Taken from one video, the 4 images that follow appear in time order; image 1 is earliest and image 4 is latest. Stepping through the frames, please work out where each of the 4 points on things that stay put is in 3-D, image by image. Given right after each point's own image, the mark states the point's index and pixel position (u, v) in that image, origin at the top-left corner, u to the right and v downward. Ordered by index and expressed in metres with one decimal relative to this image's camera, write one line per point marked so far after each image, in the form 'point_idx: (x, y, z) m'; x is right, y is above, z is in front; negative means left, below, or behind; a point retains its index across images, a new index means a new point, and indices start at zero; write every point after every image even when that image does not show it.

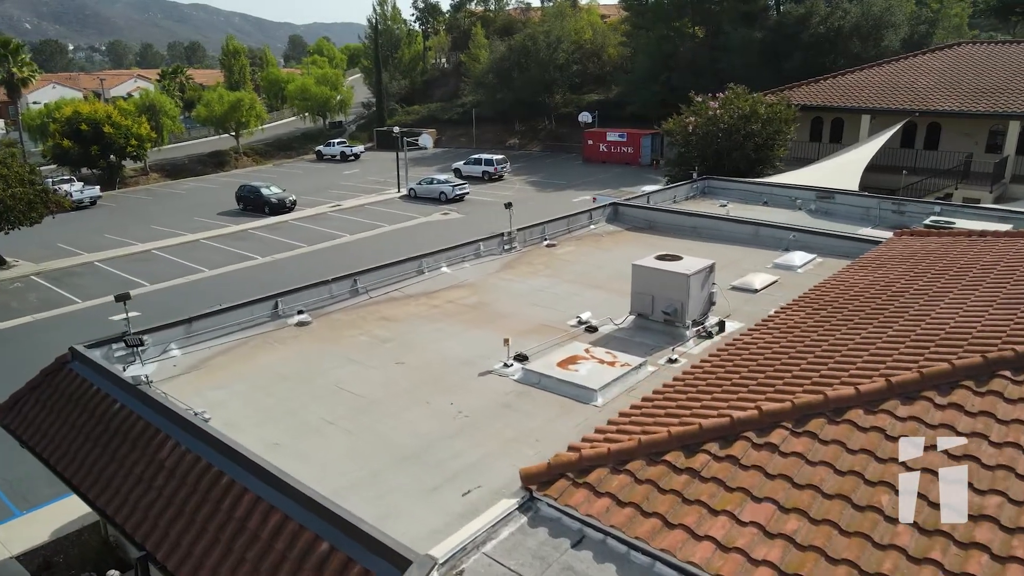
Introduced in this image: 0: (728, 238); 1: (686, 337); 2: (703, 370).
0: (+5.7, +1.3, +19.7) m
1: (+3.0, -0.8, +12.8) m
2: (+2.7, -1.1, +10.0) m
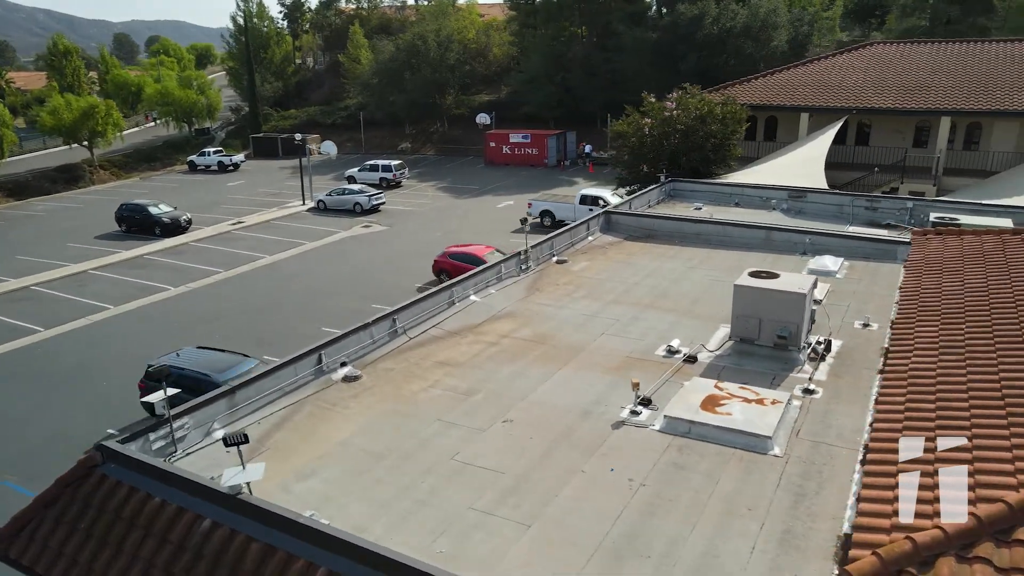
0: (+5.8, +1.1, +19.1) m
1: (+4.6, -1.2, +11.8) m
2: (+4.8, -1.4, +9.0) m
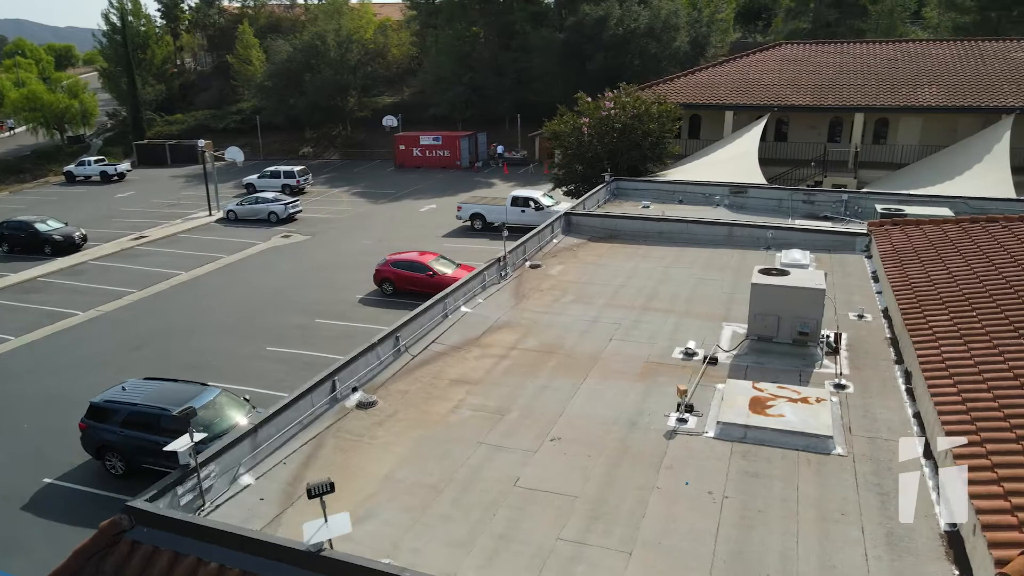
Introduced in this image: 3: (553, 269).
0: (+4.9, +1.2, +19.3) m
1: (+4.9, -1.1, +11.9) m
2: (+5.6, -1.3, +9.2) m
3: (+1.0, +0.4, +17.5) m
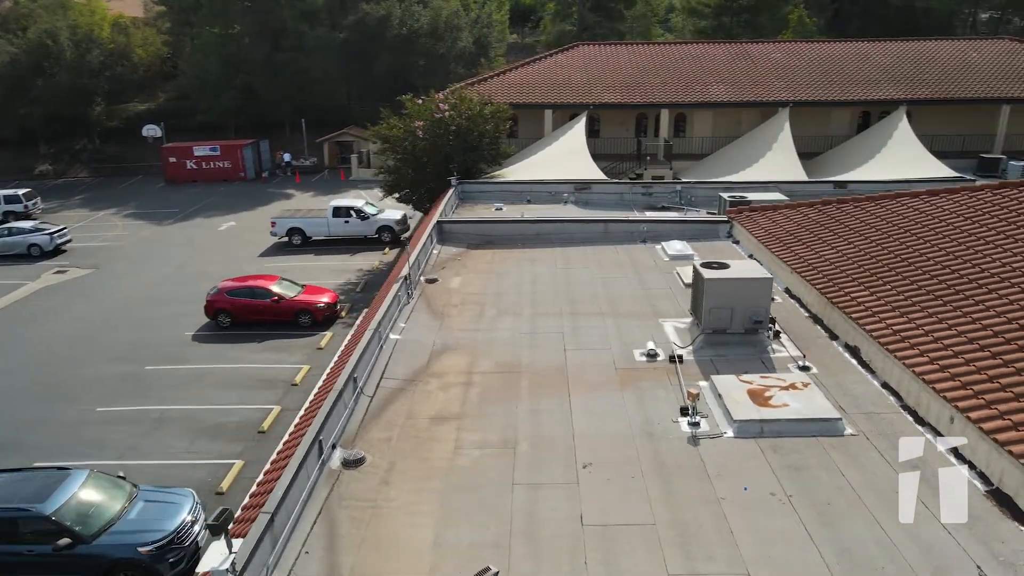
0: (+1.7, +1.3, +19.5) m
1: (+4.3, -0.9, +12.5) m
2: (+5.8, -1.0, +10.2) m
3: (-1.3, +0.1, +16.5) m
